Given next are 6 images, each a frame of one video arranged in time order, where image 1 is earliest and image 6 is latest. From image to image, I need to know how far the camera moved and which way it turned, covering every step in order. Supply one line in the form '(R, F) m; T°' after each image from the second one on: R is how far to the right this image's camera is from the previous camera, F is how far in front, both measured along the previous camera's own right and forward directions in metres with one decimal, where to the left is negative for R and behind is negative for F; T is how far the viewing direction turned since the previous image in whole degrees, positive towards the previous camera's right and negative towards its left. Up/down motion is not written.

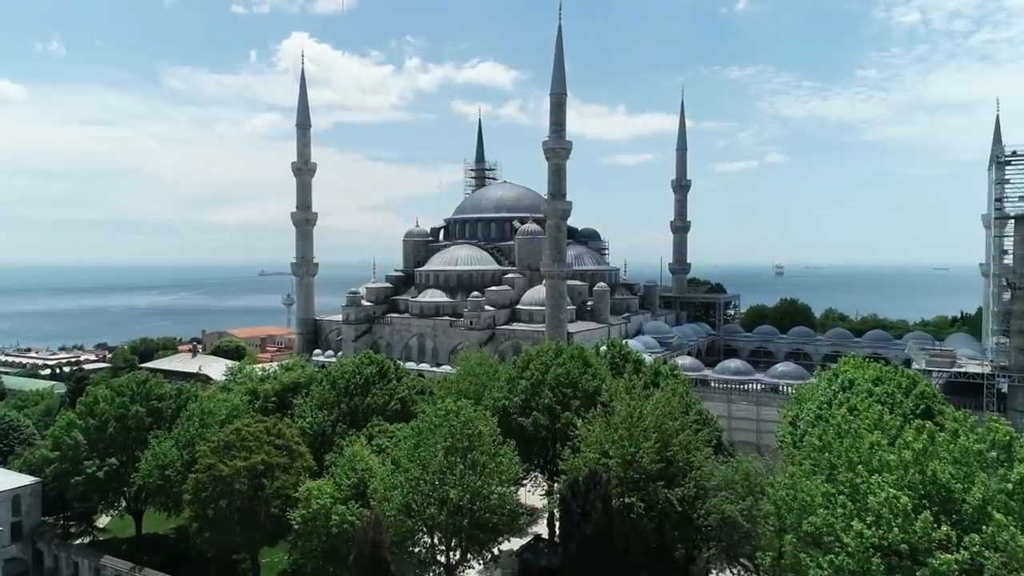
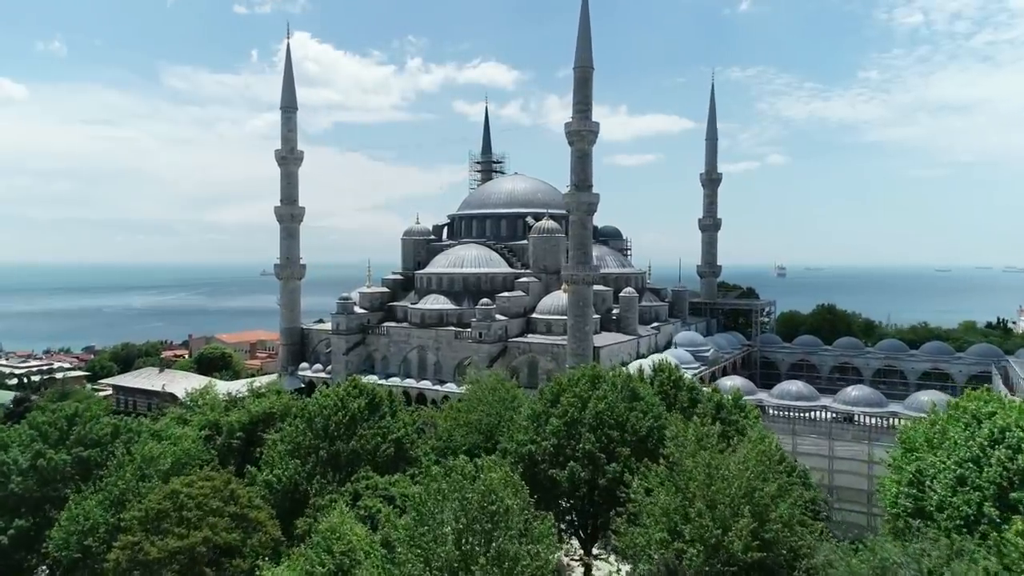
(-0.7, +5.7) m; 0°
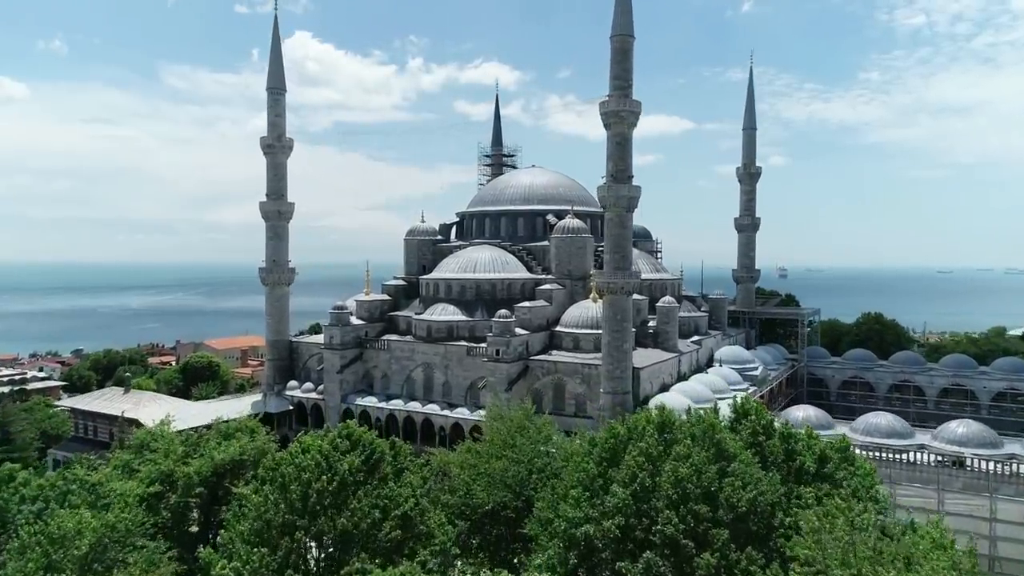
(-0.9, +5.3) m; 0°
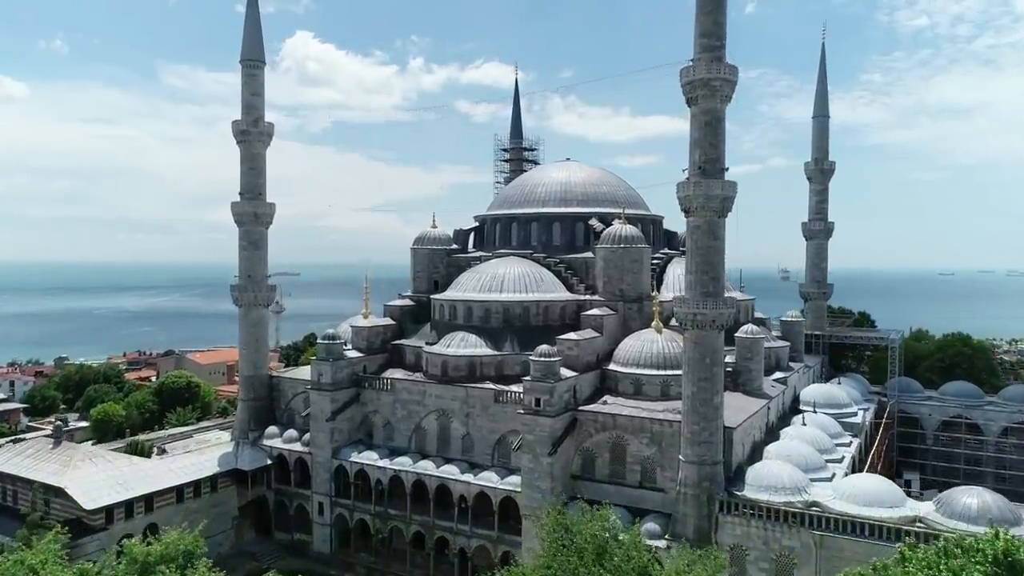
(-1.3, +7.4) m; 0°
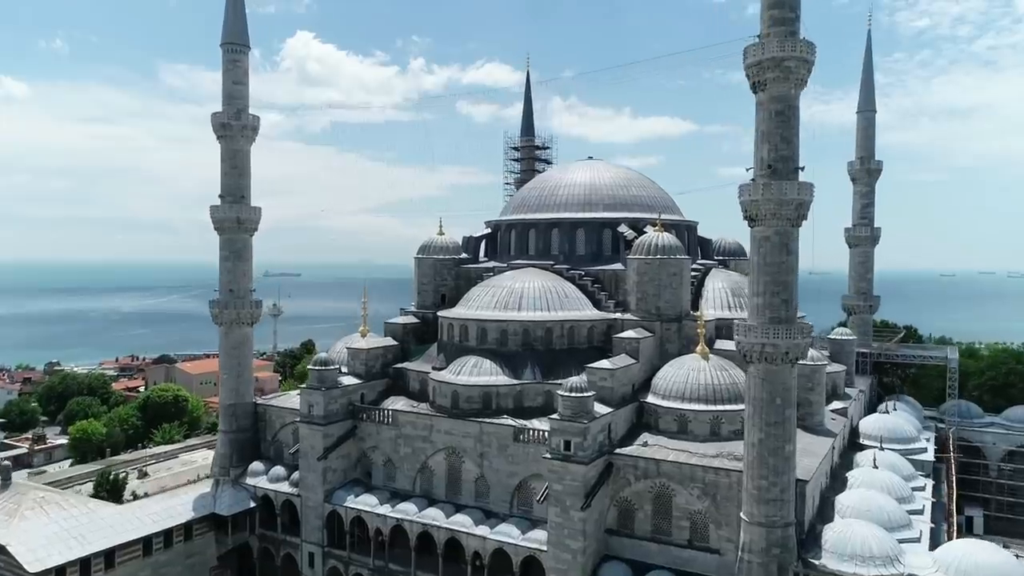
(-0.6, +3.6) m; 0°
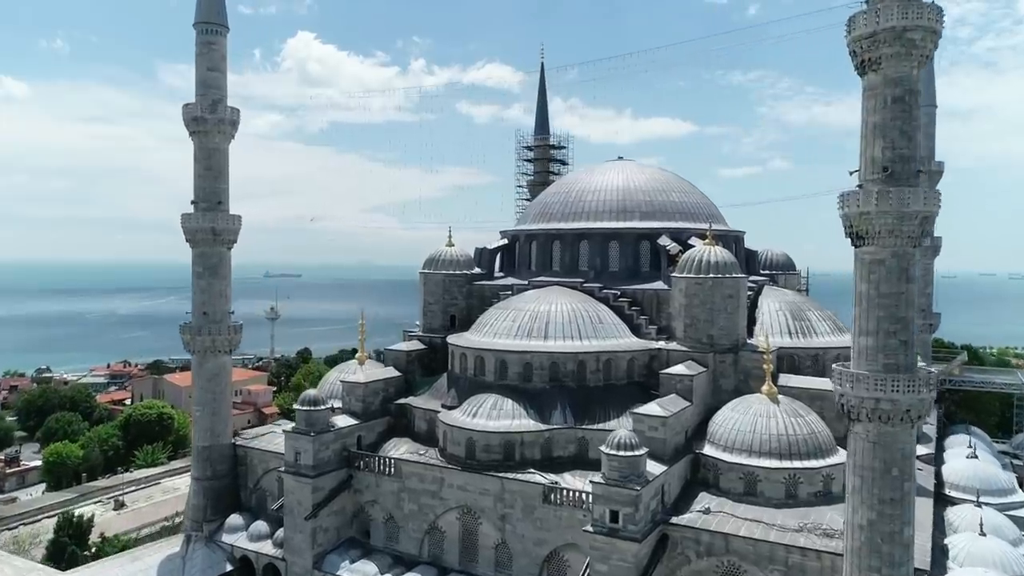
(-0.6, +3.8) m; 0°
